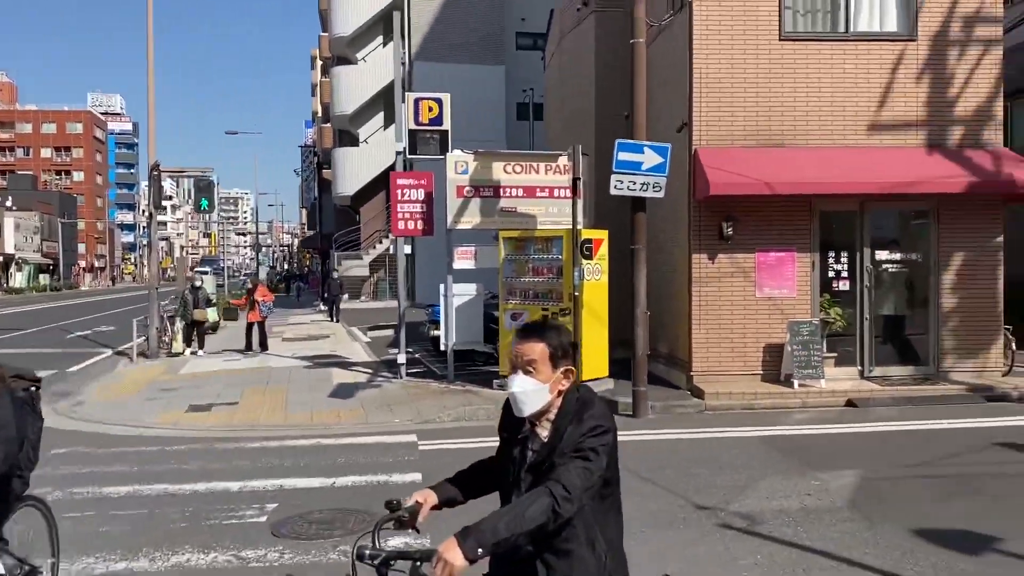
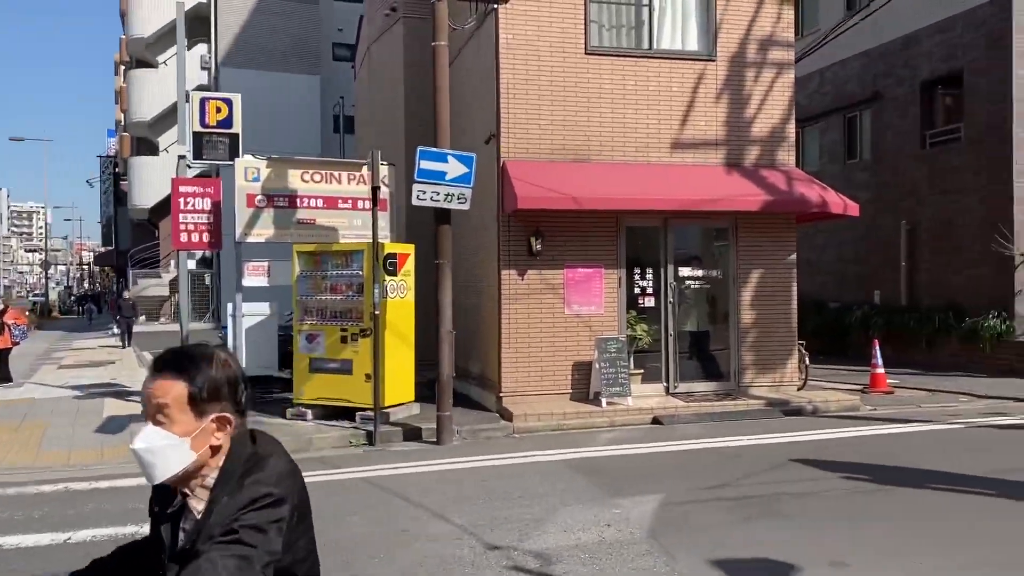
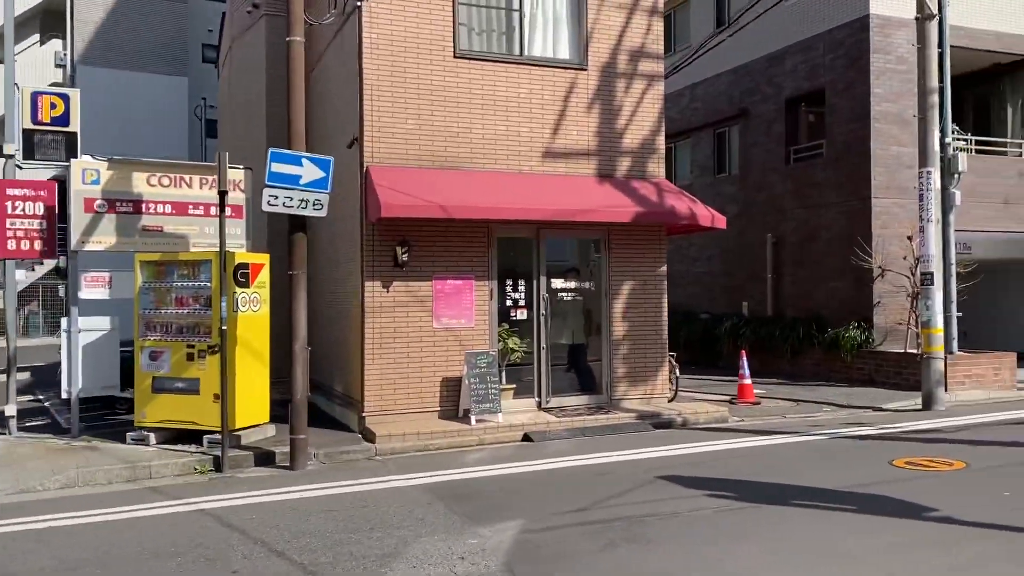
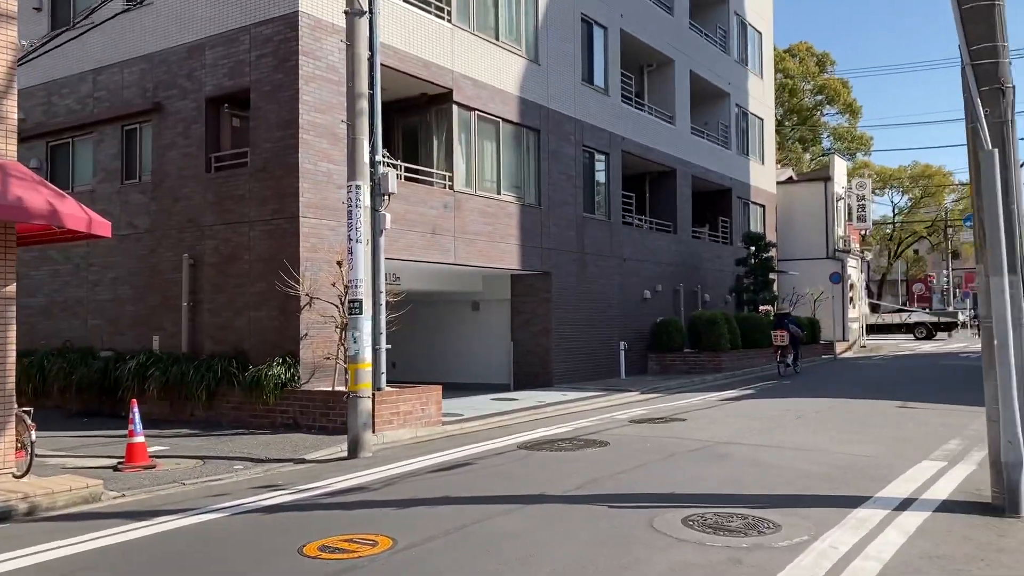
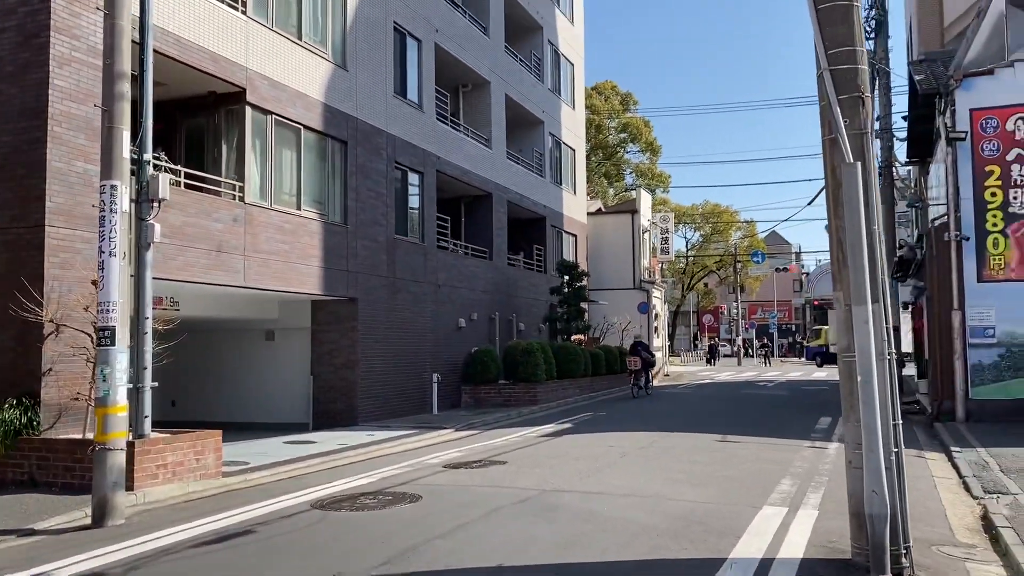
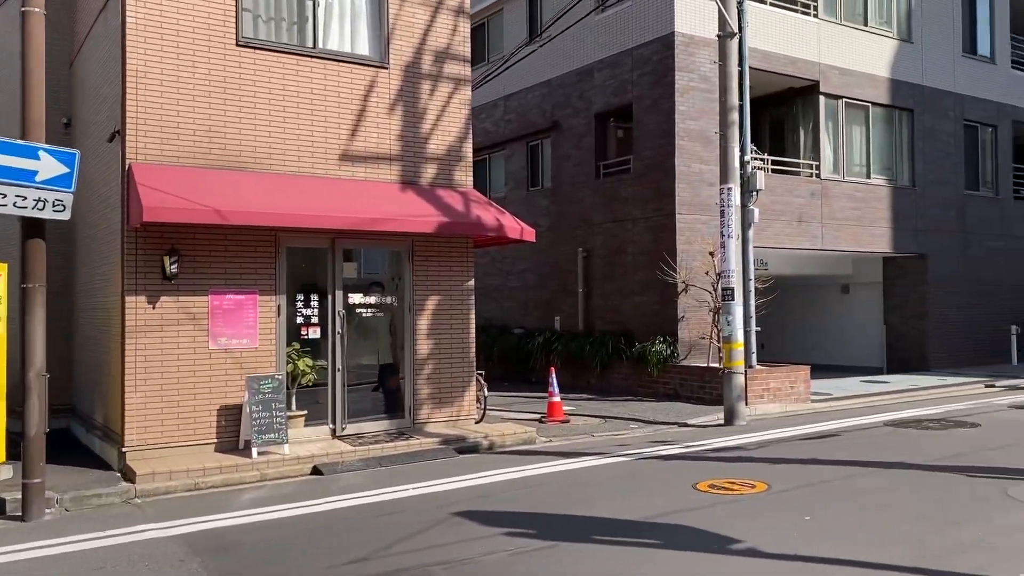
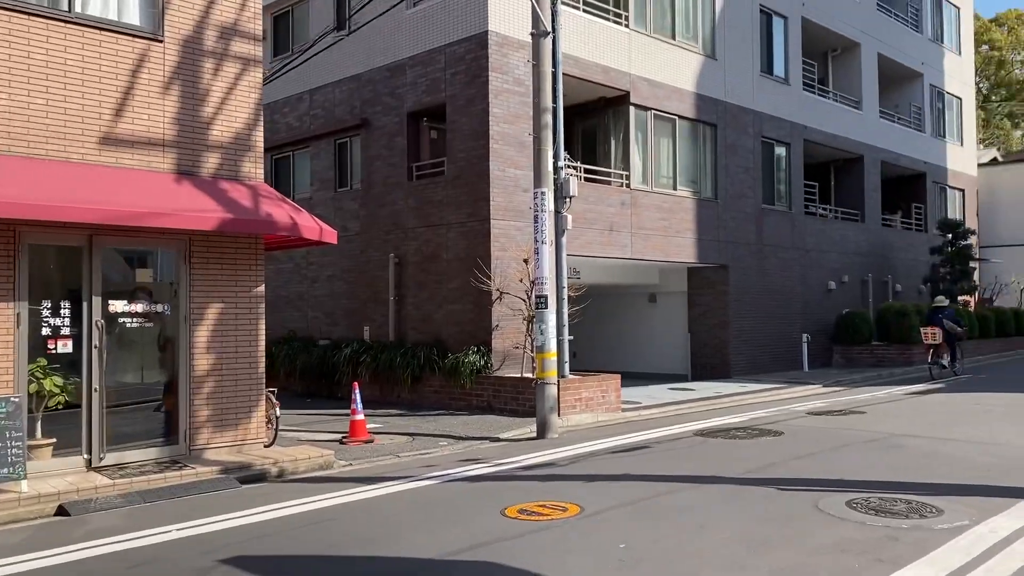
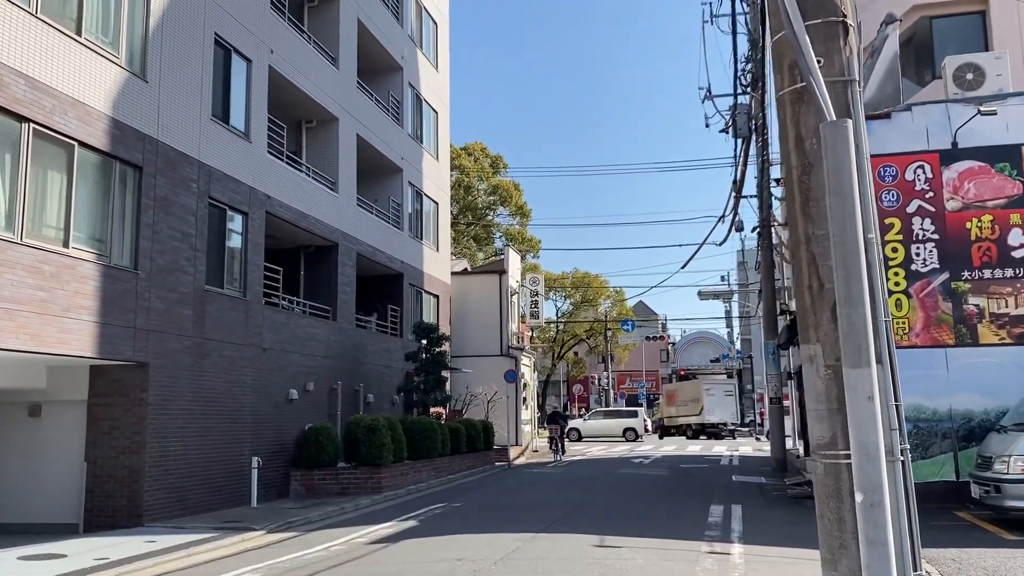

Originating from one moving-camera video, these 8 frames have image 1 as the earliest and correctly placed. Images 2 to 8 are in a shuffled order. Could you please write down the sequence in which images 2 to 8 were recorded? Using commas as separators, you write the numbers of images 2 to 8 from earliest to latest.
2, 3, 6, 7, 4, 5, 8
